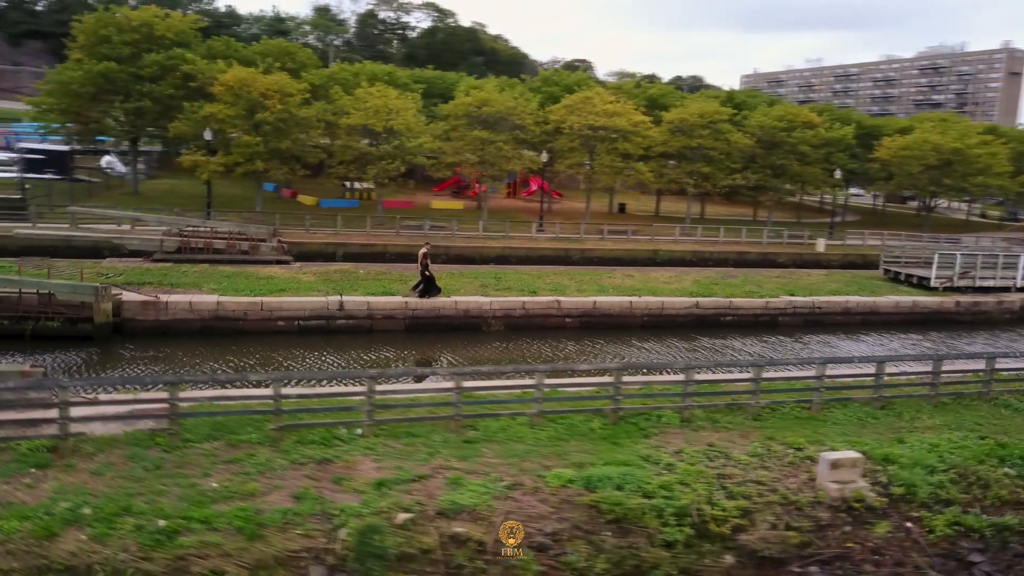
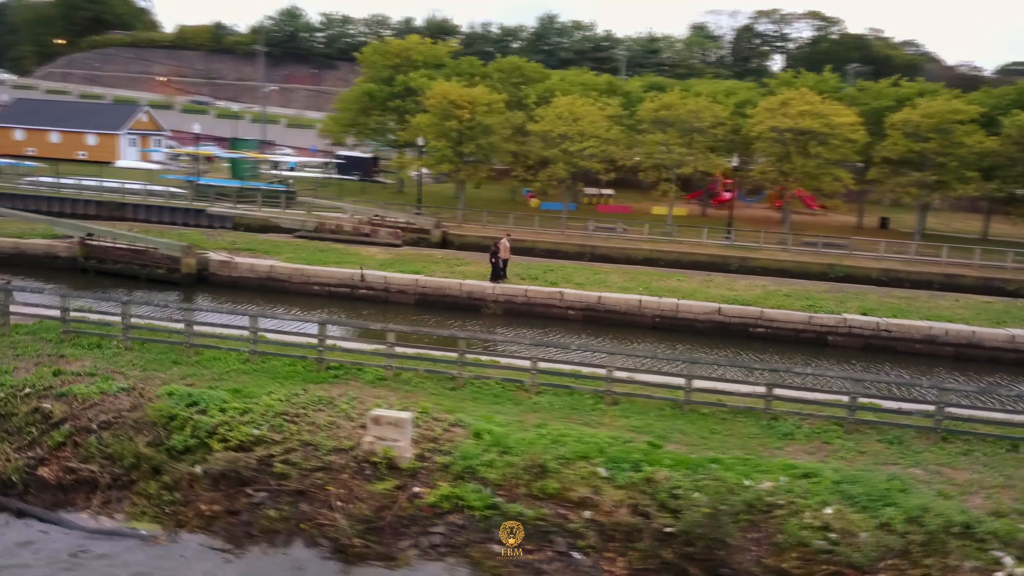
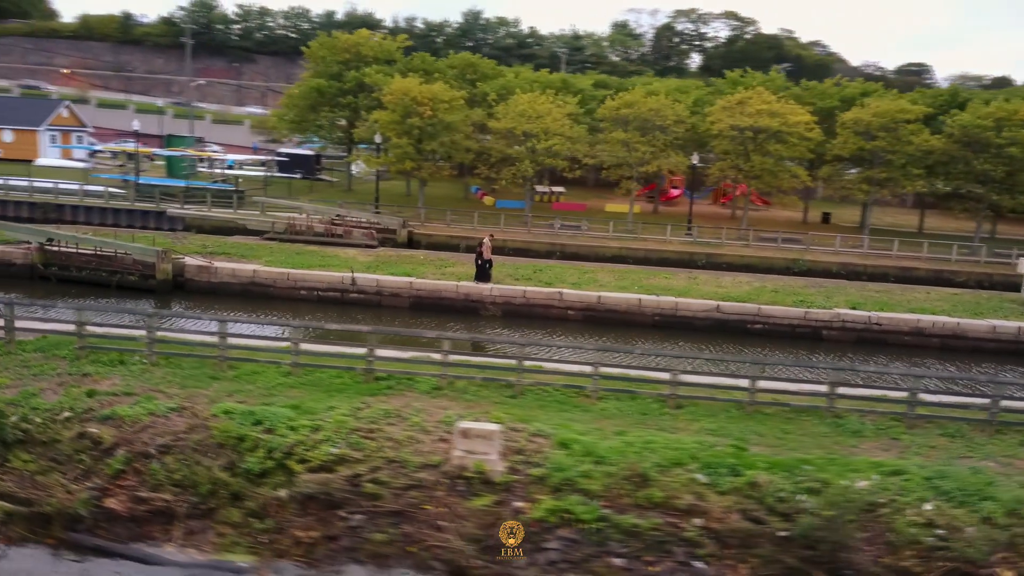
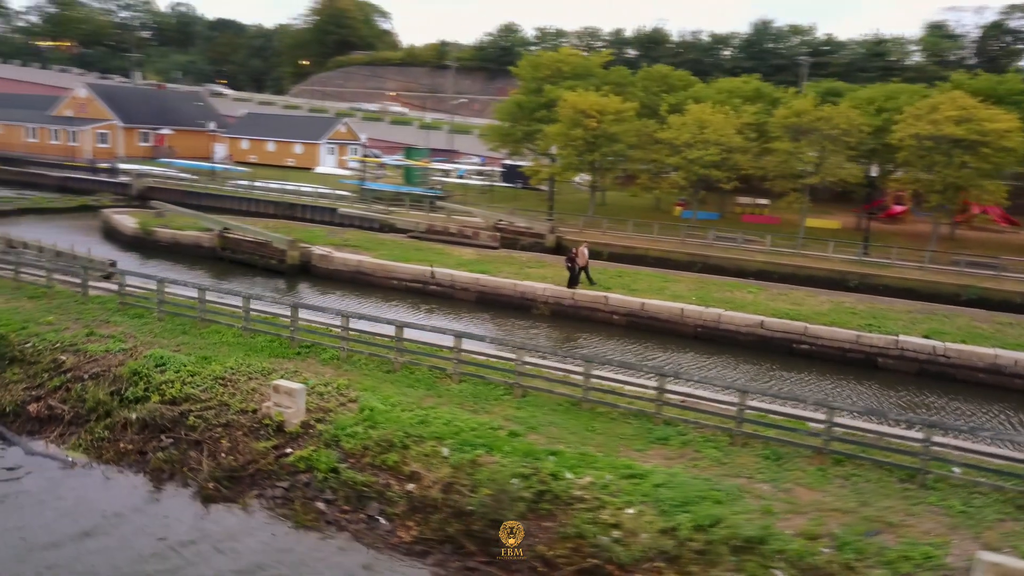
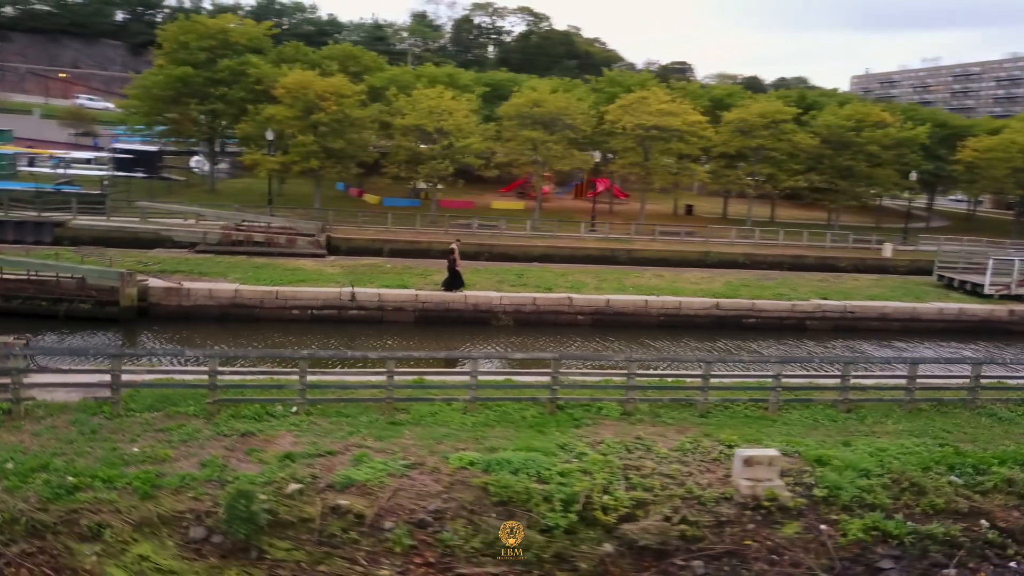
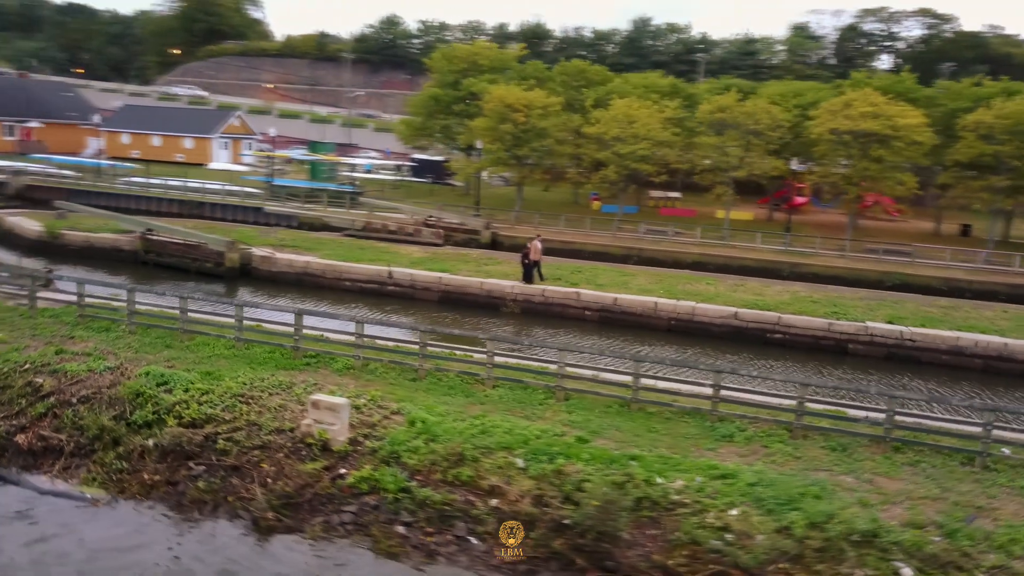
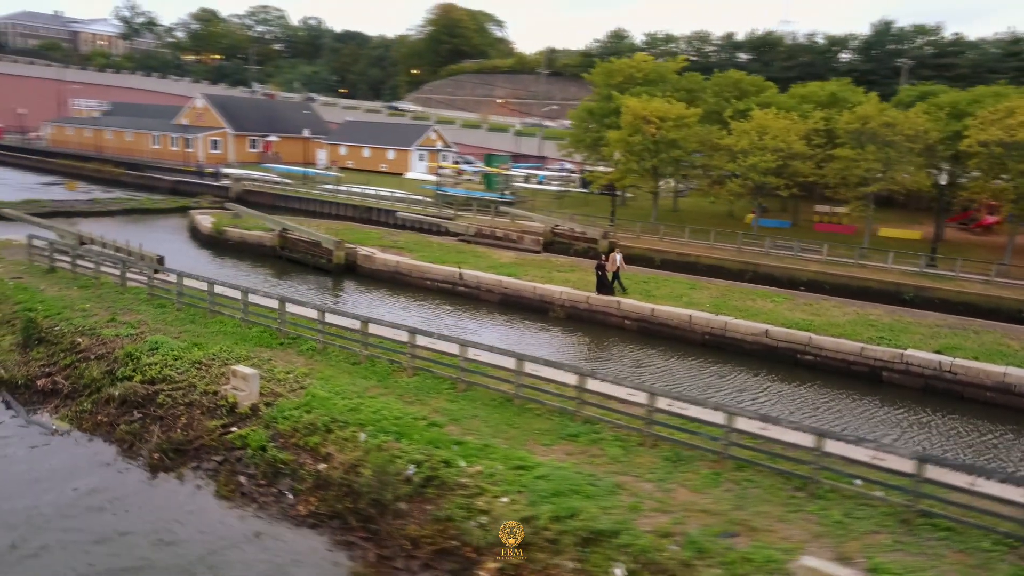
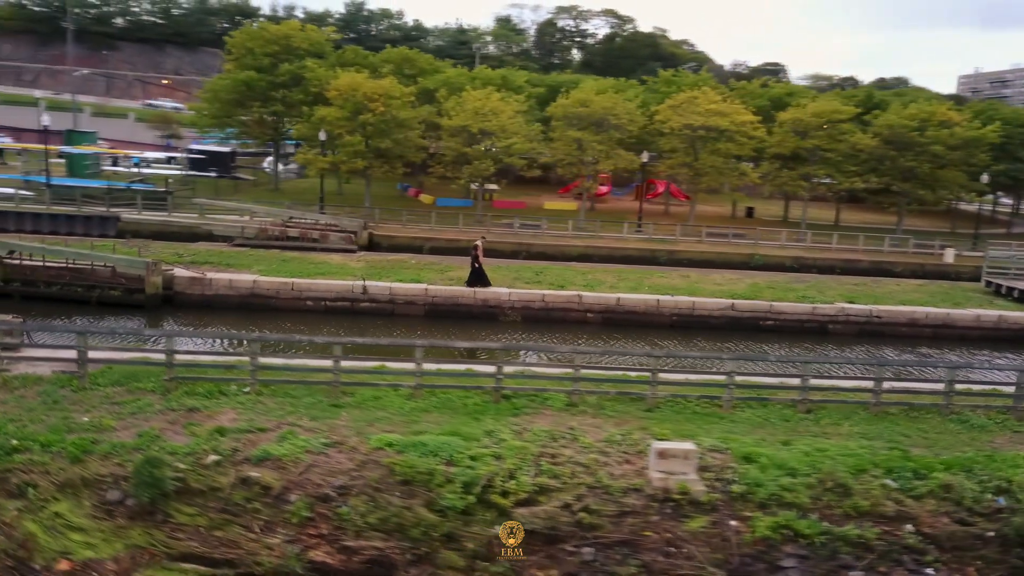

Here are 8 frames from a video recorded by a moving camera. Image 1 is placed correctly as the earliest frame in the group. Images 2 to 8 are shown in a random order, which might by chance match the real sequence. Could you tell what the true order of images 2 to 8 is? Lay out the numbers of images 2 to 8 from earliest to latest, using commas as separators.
5, 8, 3, 2, 6, 4, 7
